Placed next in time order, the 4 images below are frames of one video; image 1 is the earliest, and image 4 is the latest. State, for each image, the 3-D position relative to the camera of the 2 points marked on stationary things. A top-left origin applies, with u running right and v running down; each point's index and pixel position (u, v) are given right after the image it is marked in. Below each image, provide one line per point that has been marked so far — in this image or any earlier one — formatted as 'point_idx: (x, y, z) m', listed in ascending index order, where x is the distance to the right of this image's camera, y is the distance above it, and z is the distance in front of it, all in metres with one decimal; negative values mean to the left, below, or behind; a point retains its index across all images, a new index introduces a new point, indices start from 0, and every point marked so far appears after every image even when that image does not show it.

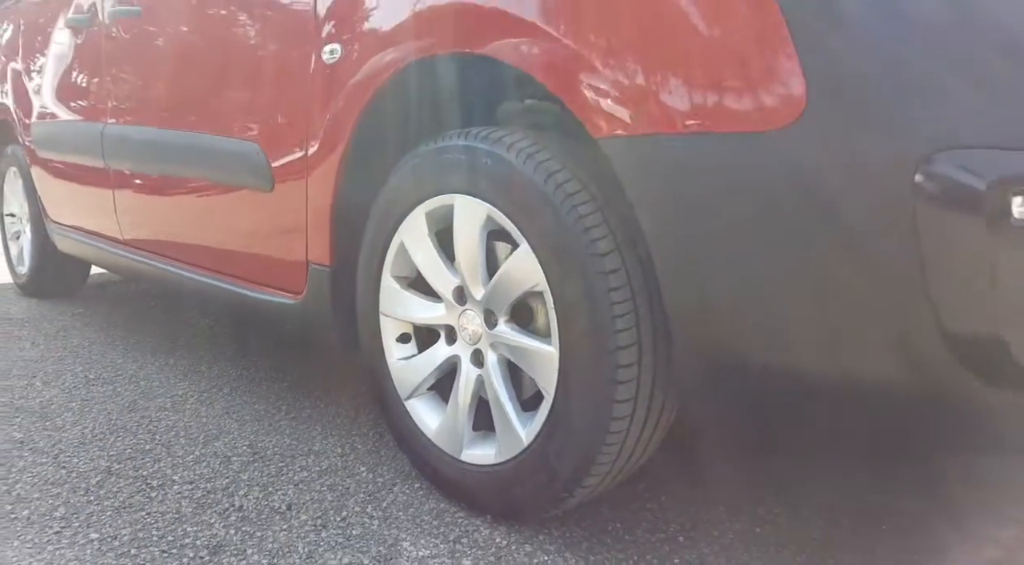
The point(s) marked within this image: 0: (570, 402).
0: (+0.1, -0.2, +1.2) m
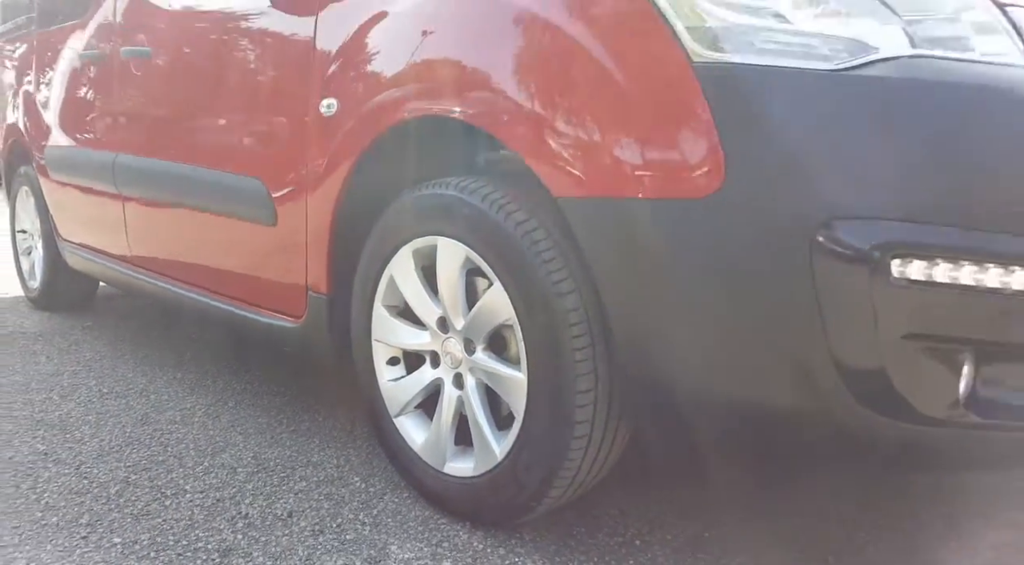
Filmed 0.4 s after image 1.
0: (0.0, -0.2, +1.4) m
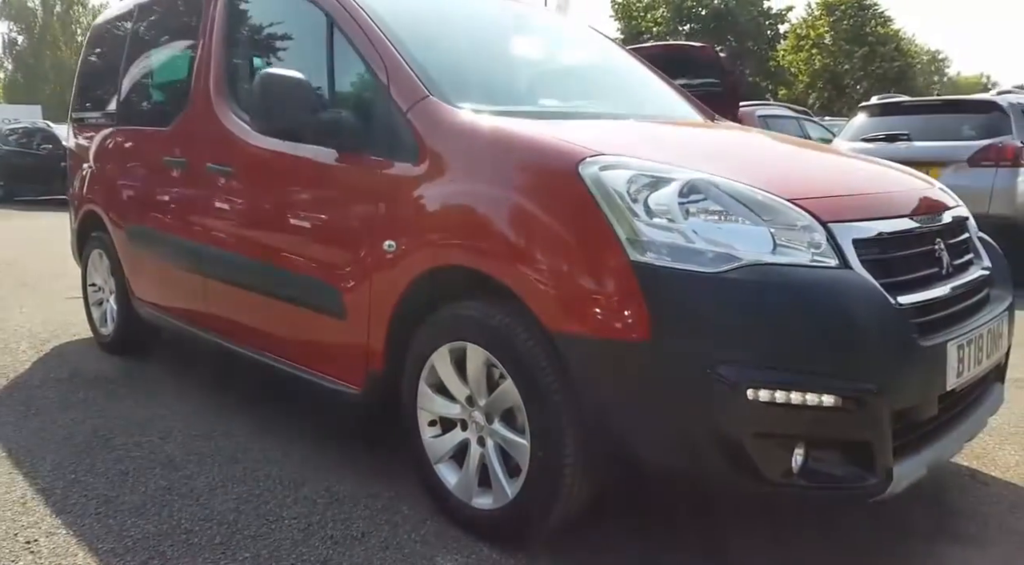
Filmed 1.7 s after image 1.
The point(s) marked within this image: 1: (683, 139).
0: (+0.1, -0.5, +2.1) m
1: (+0.5, +0.4, +2.5) m
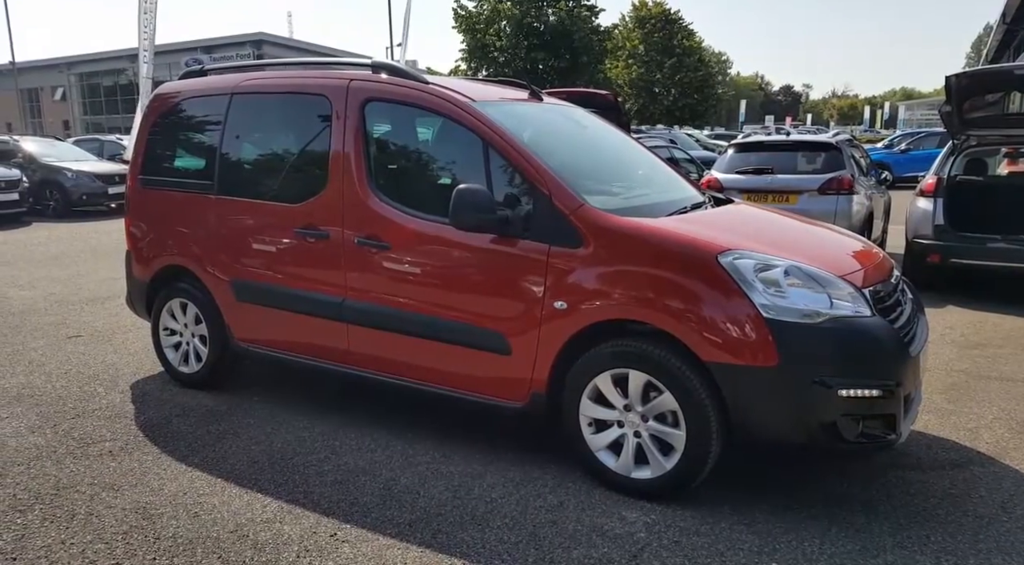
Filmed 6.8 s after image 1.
0: (+0.7, -0.7, +3.3) m
1: (+1.1, +0.3, +3.8) m
